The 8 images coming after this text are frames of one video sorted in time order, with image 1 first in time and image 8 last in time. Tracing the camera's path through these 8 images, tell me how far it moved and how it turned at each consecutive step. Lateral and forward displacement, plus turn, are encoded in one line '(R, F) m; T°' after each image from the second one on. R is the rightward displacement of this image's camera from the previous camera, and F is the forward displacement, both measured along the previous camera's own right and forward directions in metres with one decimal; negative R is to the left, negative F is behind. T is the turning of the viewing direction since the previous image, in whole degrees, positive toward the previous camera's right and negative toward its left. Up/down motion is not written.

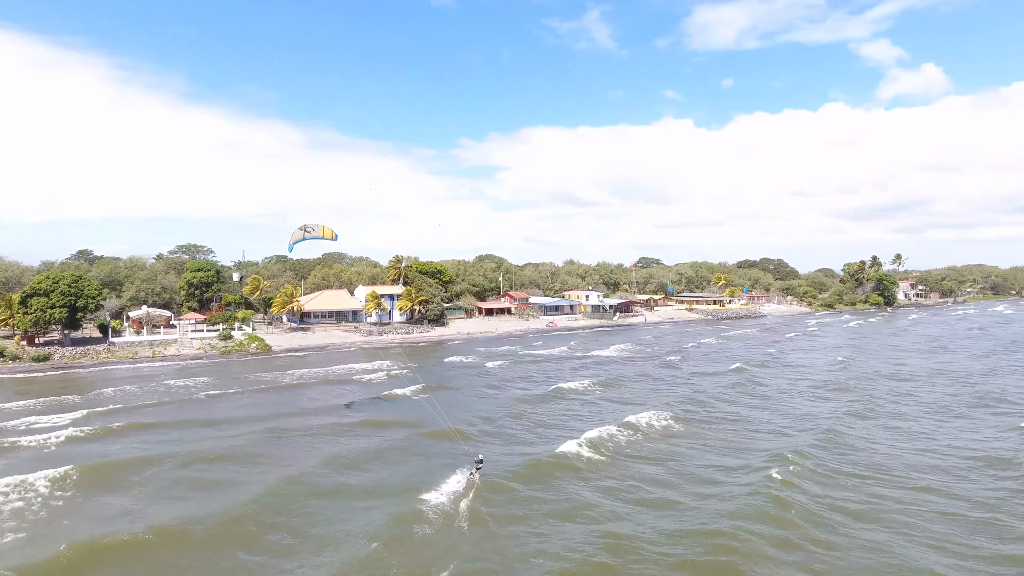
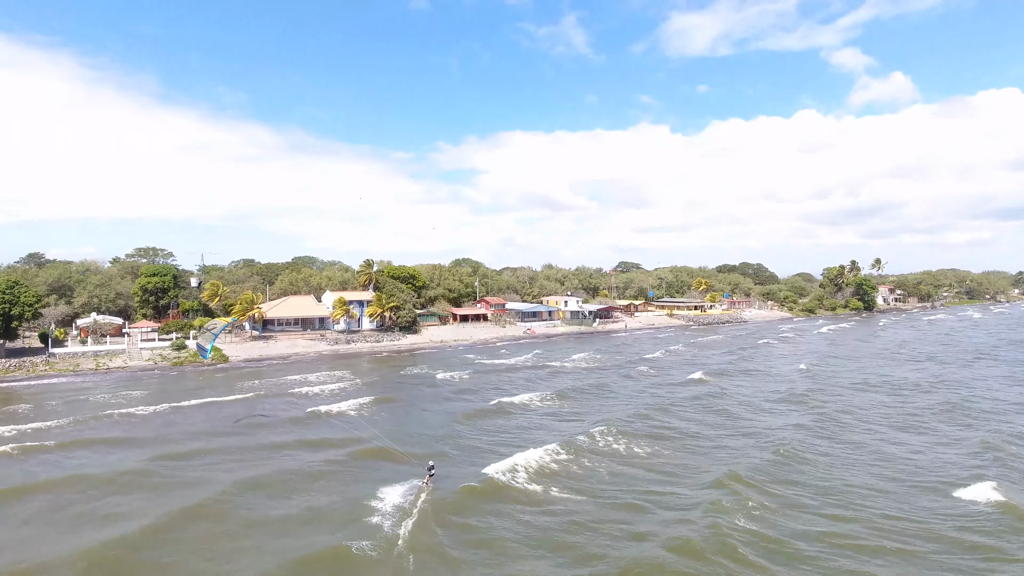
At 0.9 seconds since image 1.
(+0.1, +1.2) m; +2°
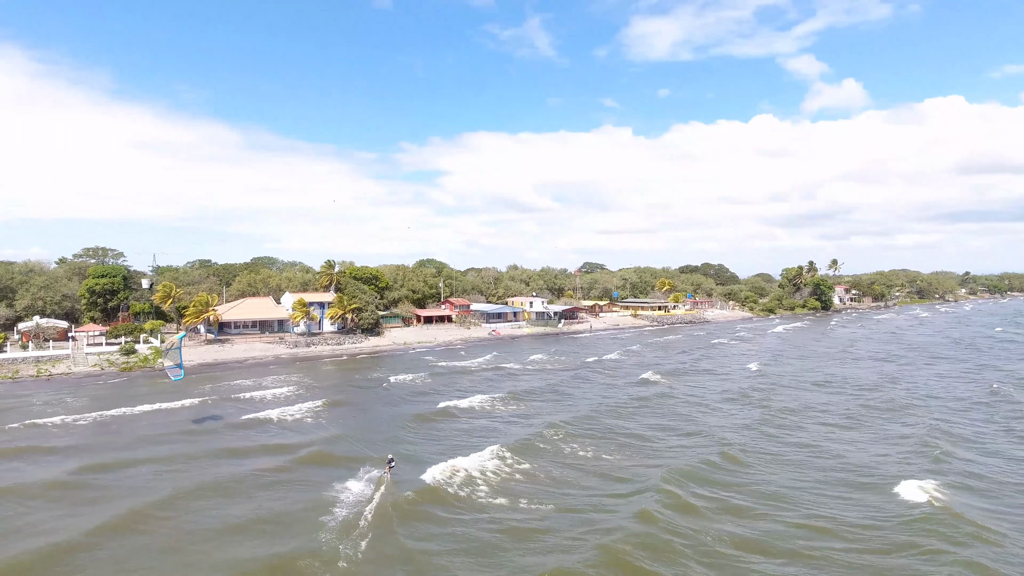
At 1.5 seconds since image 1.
(0.0, +0.3) m; +3°
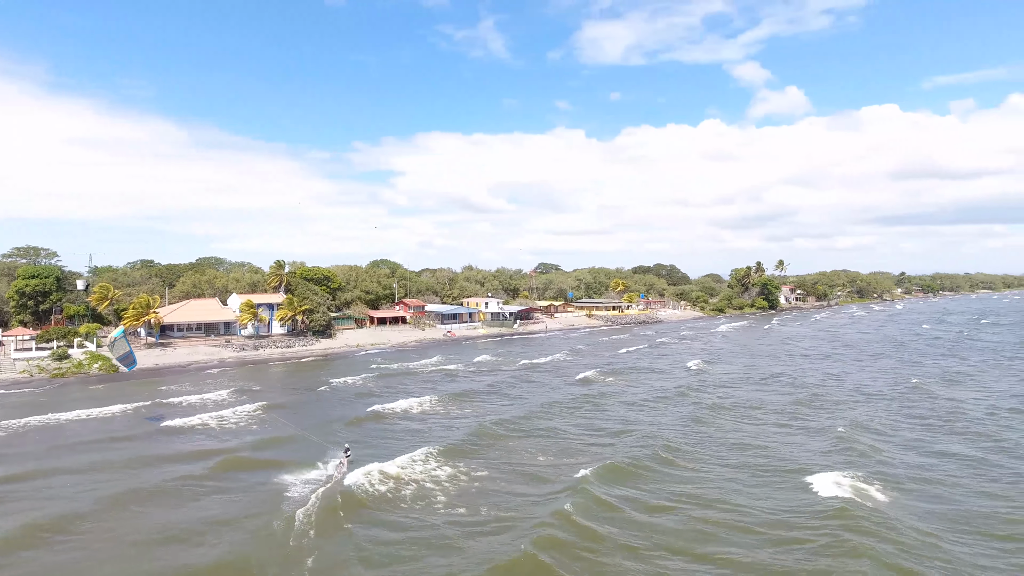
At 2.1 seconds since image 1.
(0.0, +0.2) m; +4°
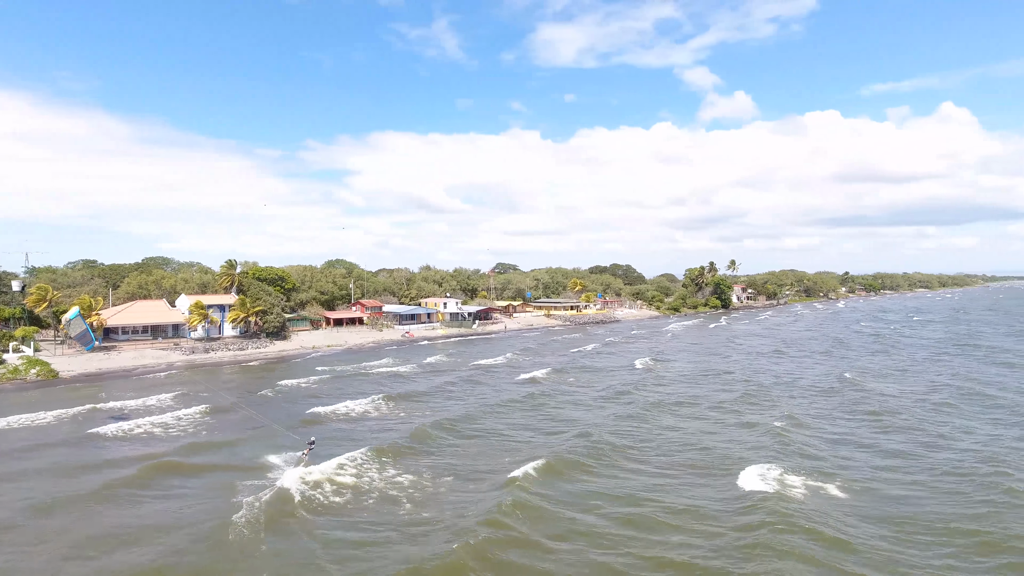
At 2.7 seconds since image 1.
(-0.1, +0.1) m; +4°
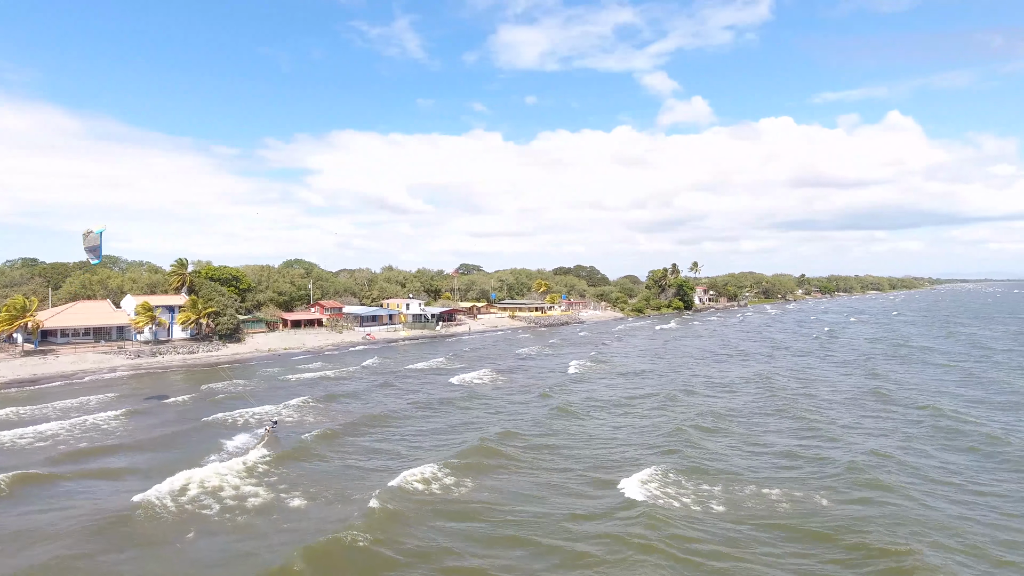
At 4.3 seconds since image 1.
(-0.1, +0.5) m; +3°
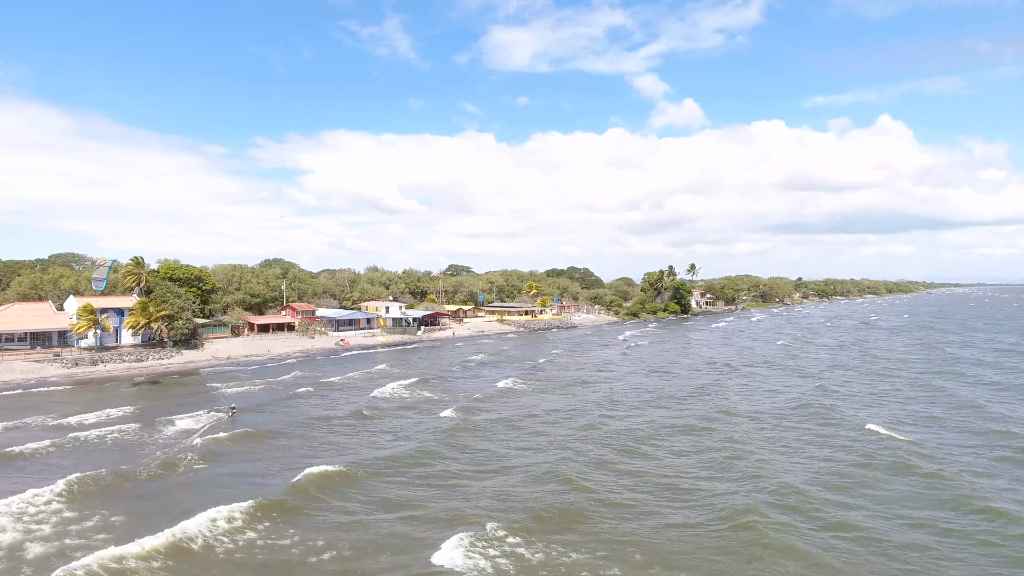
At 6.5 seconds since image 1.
(+0.2, +2.2) m; +1°
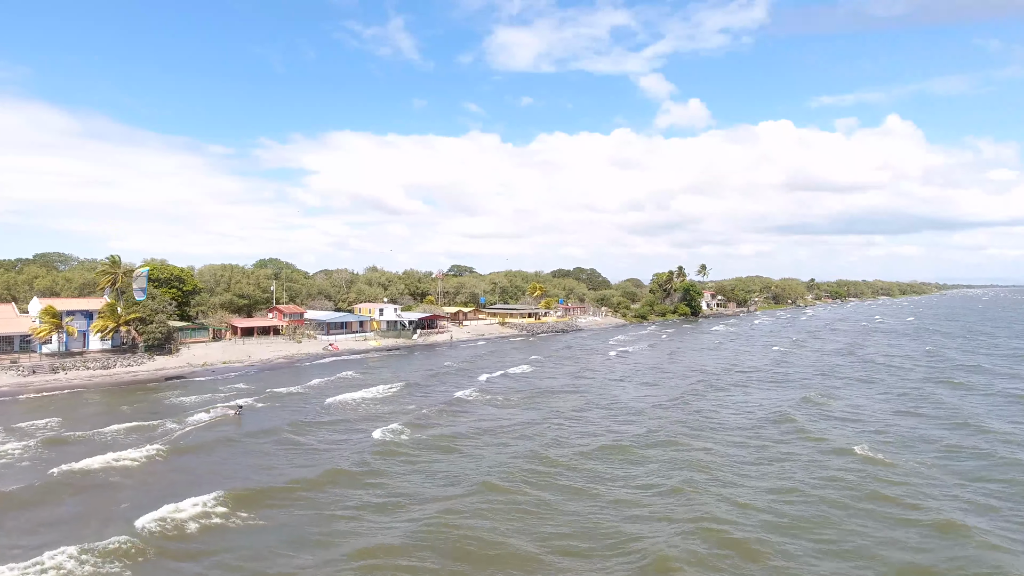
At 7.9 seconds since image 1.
(-0.1, +1.8) m; 0°
